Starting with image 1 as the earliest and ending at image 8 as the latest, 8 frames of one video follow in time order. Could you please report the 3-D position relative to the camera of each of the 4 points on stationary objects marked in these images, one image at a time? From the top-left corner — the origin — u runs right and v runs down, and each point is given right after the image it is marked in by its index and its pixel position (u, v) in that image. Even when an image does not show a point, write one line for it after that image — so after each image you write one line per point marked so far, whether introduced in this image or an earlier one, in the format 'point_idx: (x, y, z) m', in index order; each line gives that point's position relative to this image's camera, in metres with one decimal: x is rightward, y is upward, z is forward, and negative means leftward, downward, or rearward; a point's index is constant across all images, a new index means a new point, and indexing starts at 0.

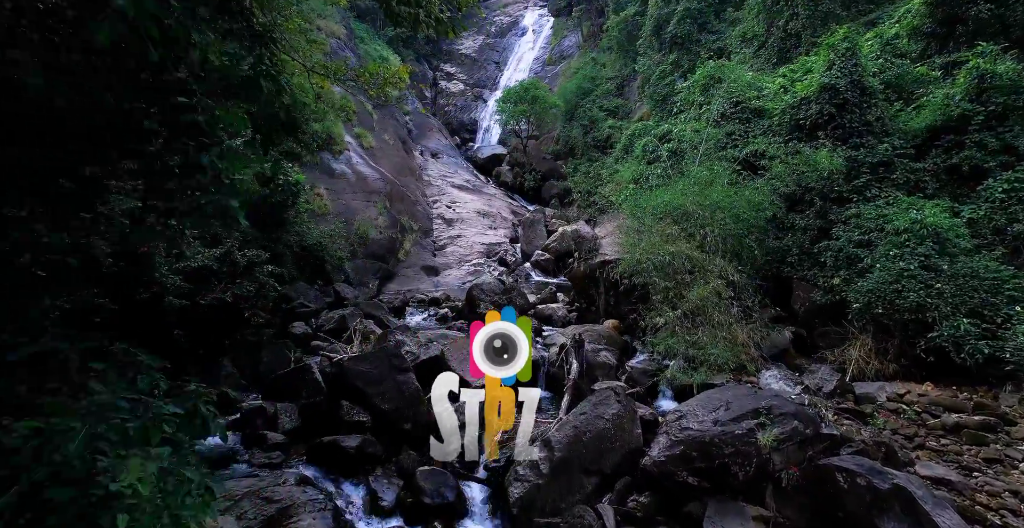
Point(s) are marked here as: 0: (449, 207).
0: (-2.1, +1.9, +16.4) m
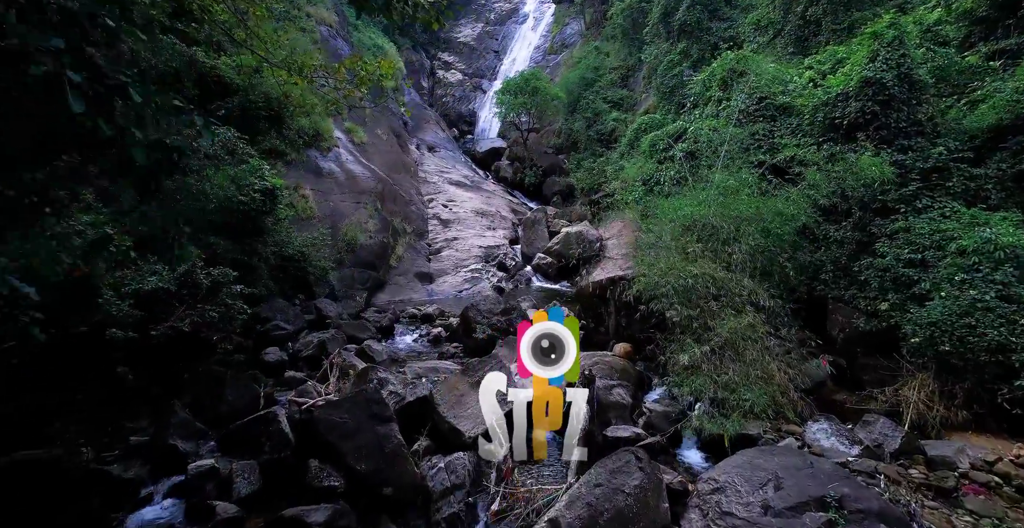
0: (-2.1, +1.8, +15.6) m
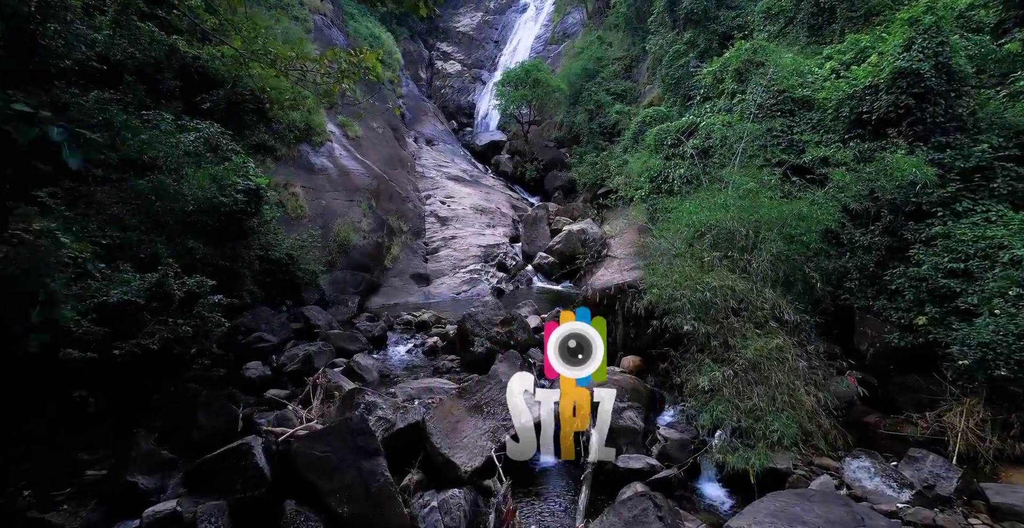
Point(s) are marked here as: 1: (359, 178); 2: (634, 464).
0: (-2.1, +1.9, +15.1) m
1: (-3.8, +2.1, +12.3) m
2: (+1.0, -1.7, +4.2) m
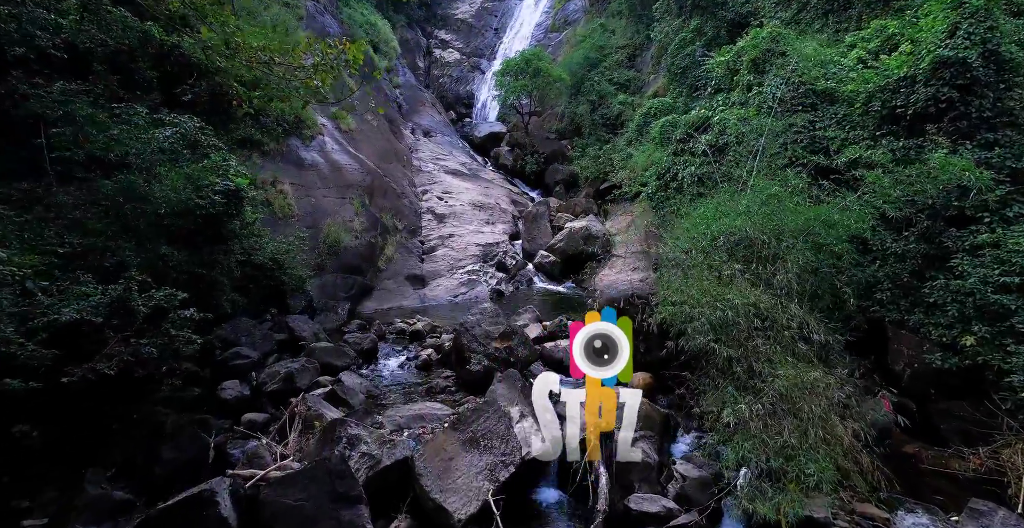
0: (-2.1, +1.9, +14.5) m
1: (-3.8, +2.1, +11.8) m
2: (+1.0, -1.8, +3.7) m
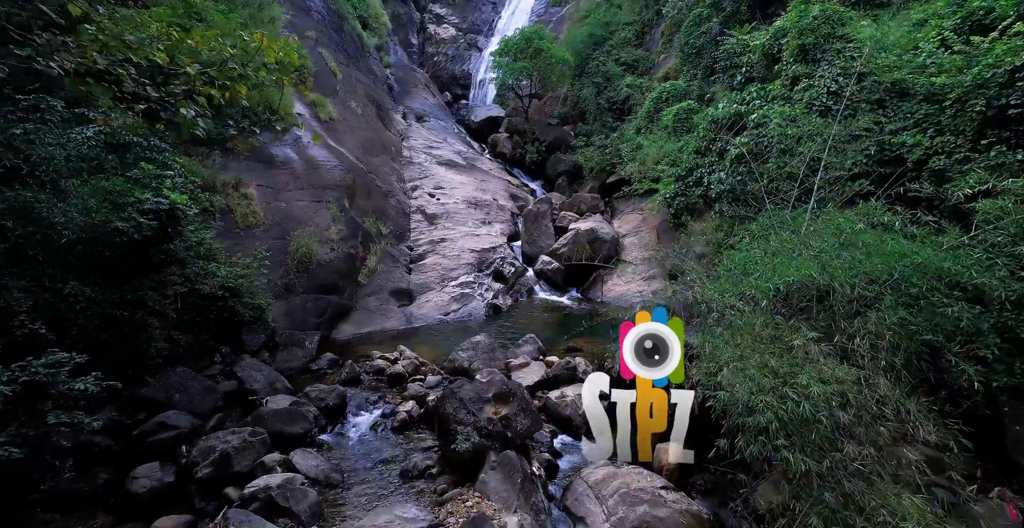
0: (-2.1, +1.9, +13.2) m
1: (-3.9, +2.0, +10.4) m
2: (+1.0, -2.3, +2.5) m
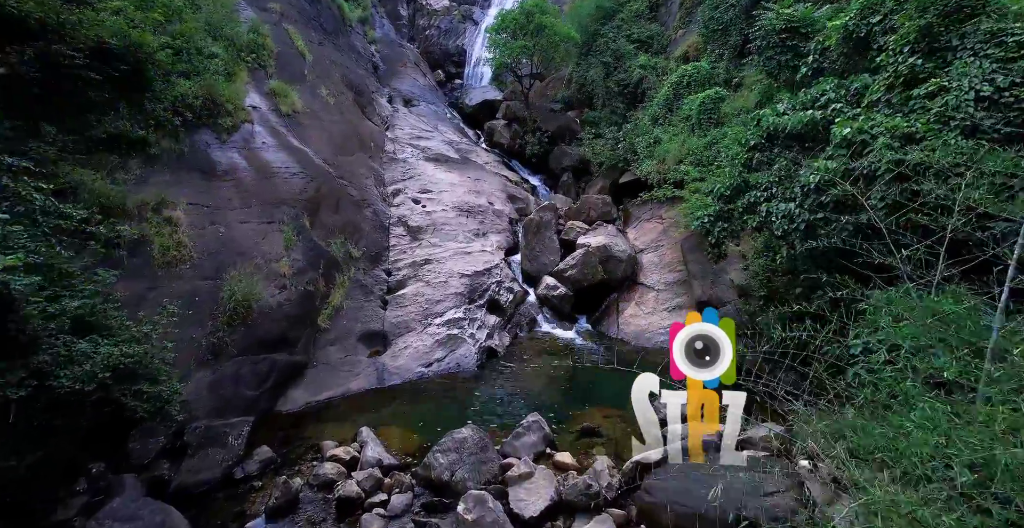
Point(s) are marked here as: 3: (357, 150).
0: (-2.2, +1.5, +11.3) m
1: (-3.9, +1.4, +8.5) m
2: (+1.0, -3.2, +0.8) m
3: (-3.7, +2.7, +11.5) m
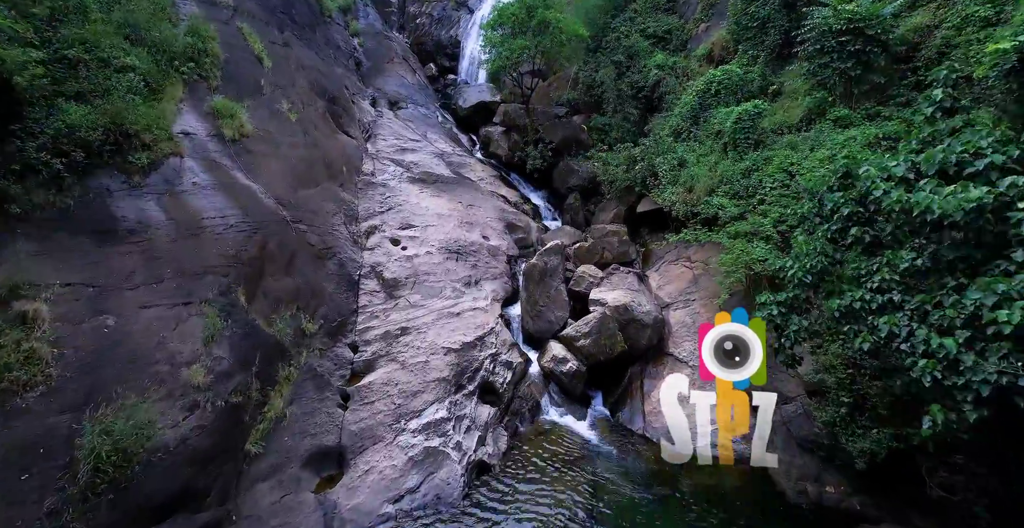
0: (-2.2, +0.5, +9.3) m
1: (-3.9, +0.4, +6.6) m
2: (+1.0, -4.5, -1.0) m
3: (-3.7, +1.7, +9.5) m
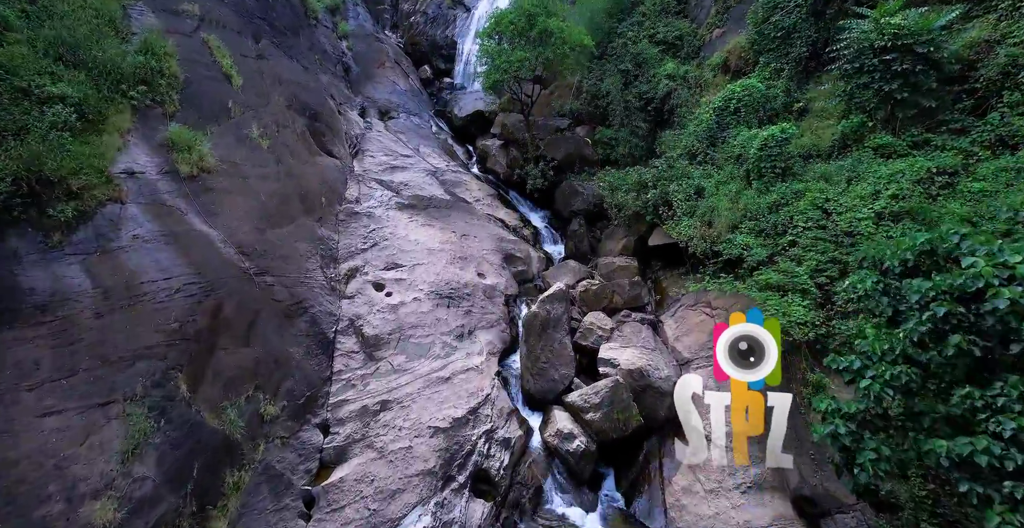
0: (-2.2, -0.3, +8.3) m
1: (-4.0, -0.5, +5.5) m
2: (+1.0, -5.4, -2.0) m
3: (-3.7, +0.9, +8.4) m
